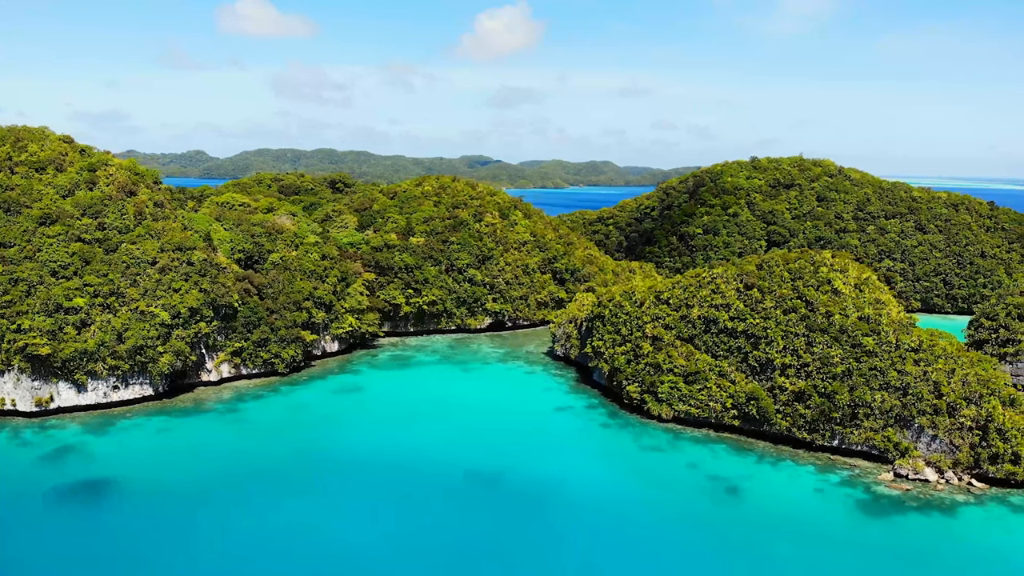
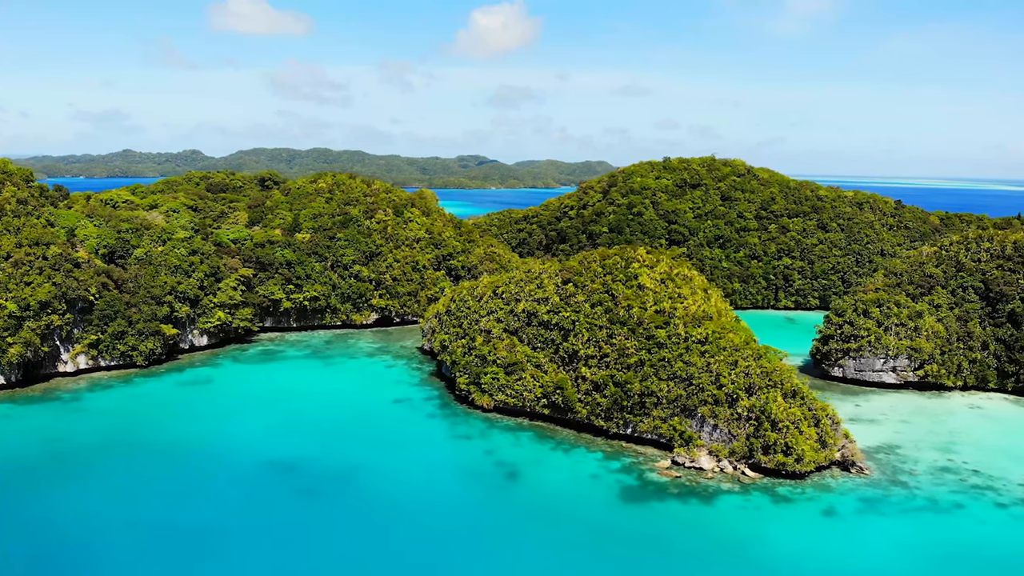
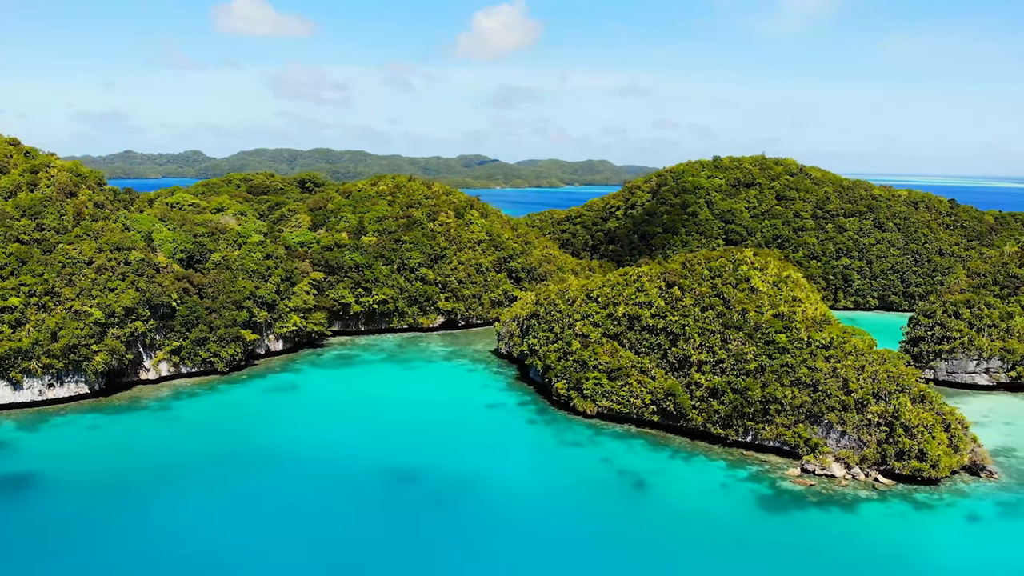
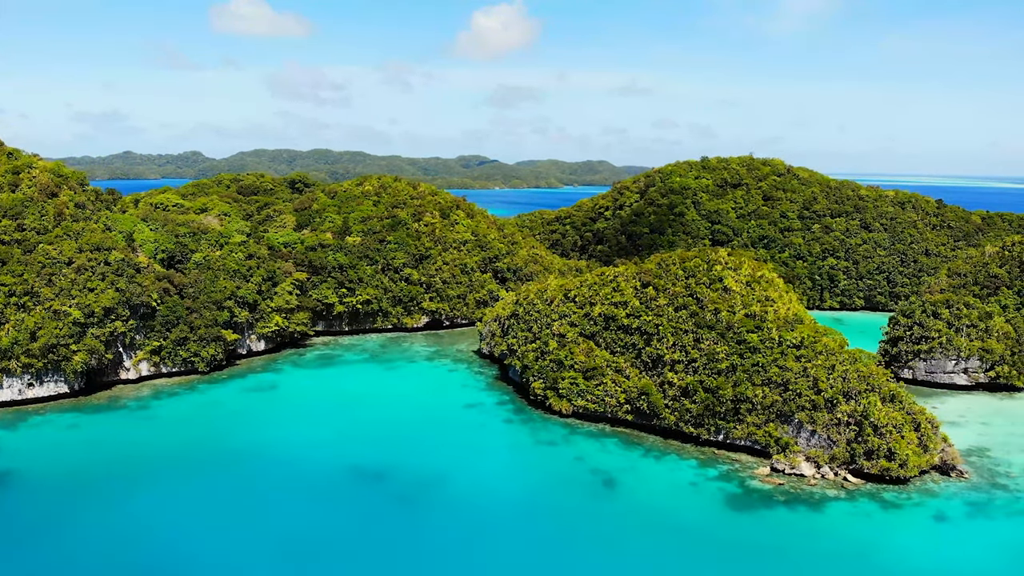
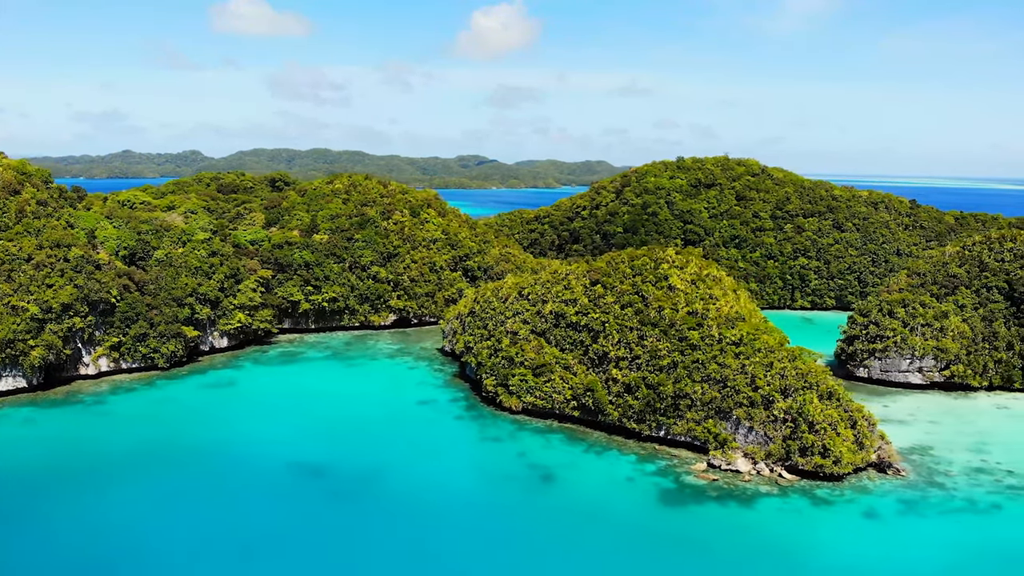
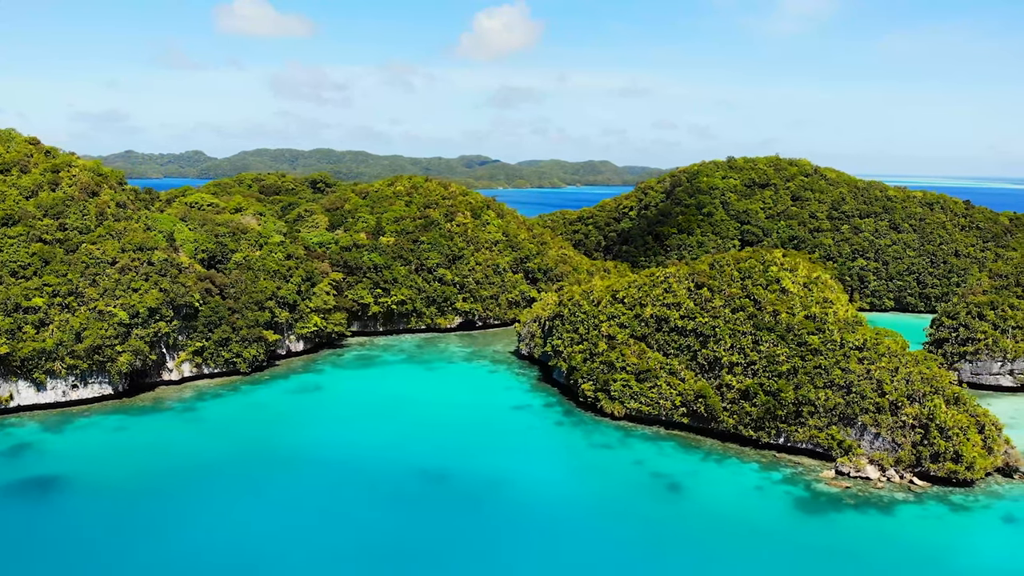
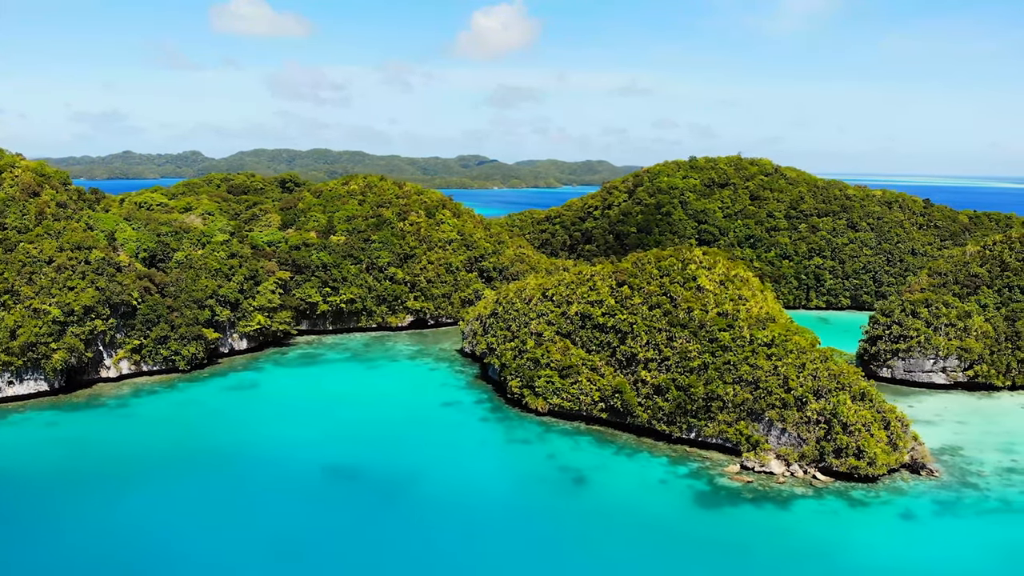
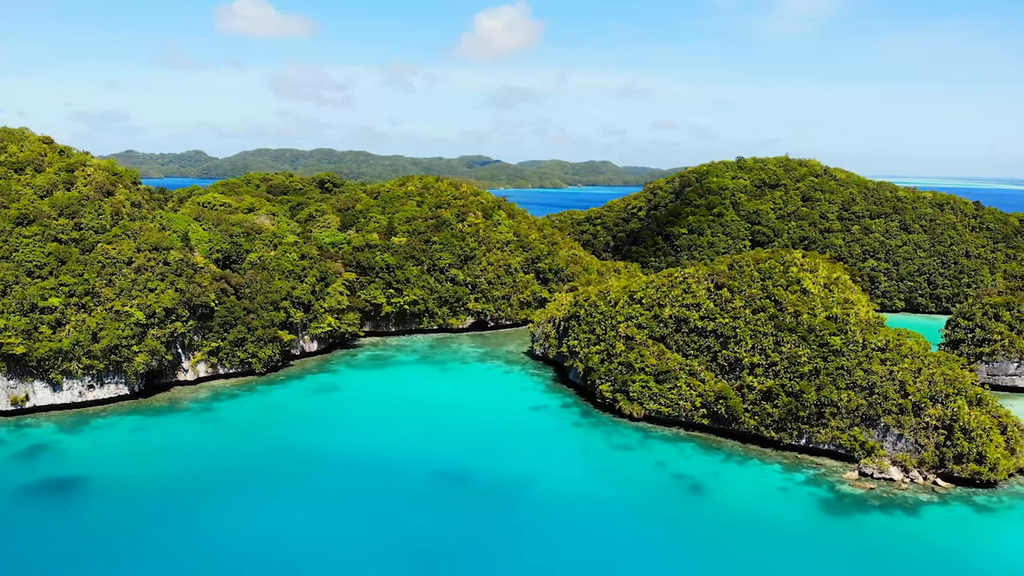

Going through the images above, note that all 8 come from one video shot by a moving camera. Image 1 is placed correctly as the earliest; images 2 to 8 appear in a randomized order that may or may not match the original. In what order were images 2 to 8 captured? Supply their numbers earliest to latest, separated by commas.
8, 6, 3, 4, 7, 5, 2
